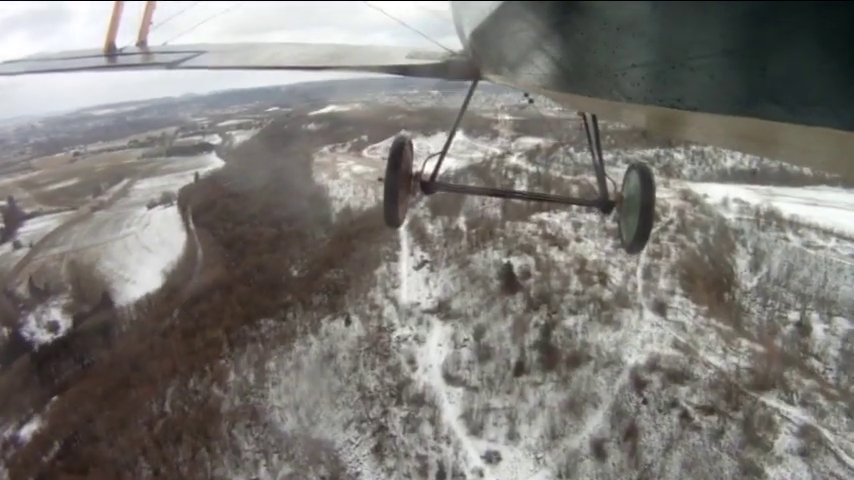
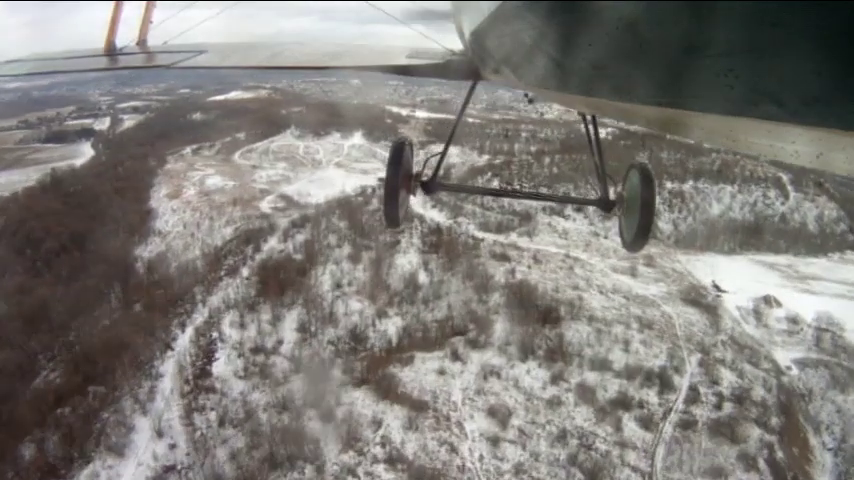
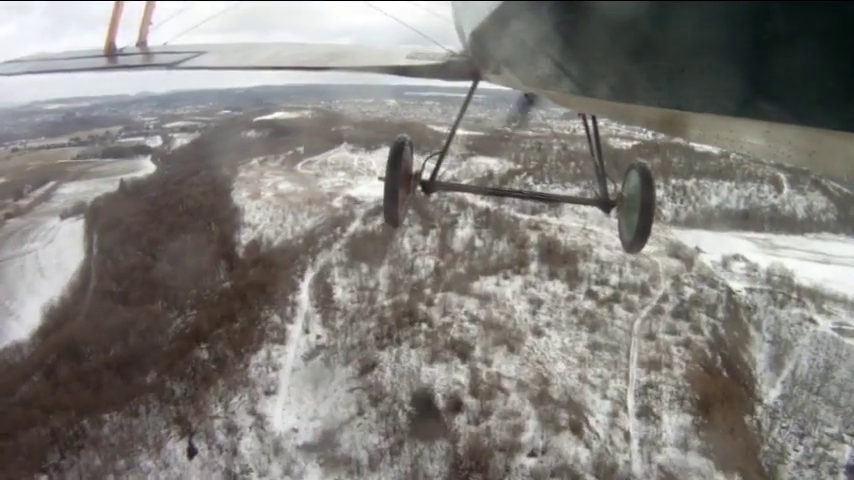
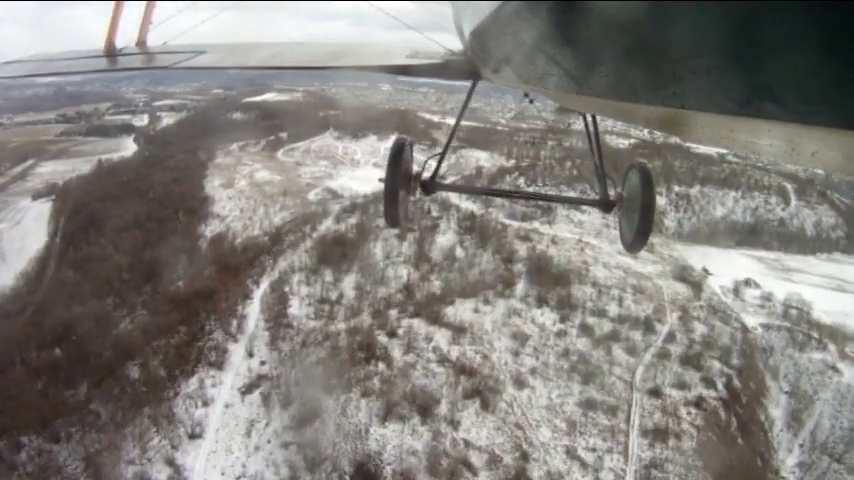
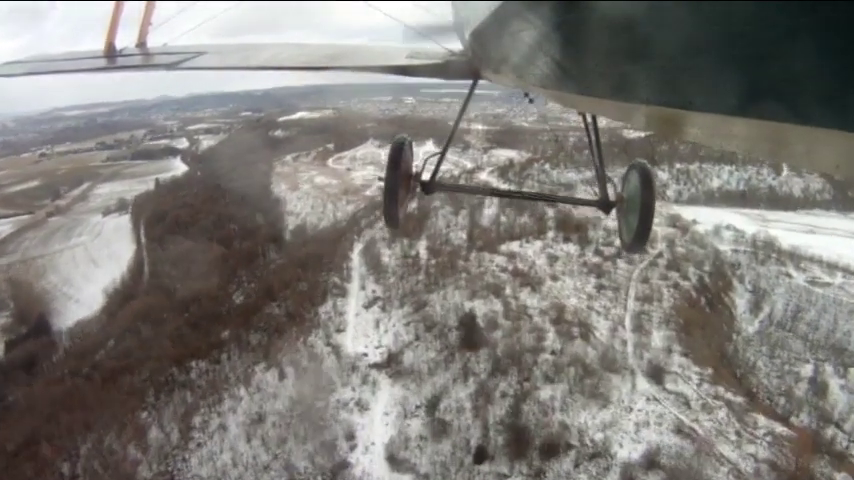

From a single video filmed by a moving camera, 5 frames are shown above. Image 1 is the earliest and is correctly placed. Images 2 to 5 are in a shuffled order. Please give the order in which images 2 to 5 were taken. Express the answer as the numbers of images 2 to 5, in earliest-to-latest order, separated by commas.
5, 3, 4, 2
